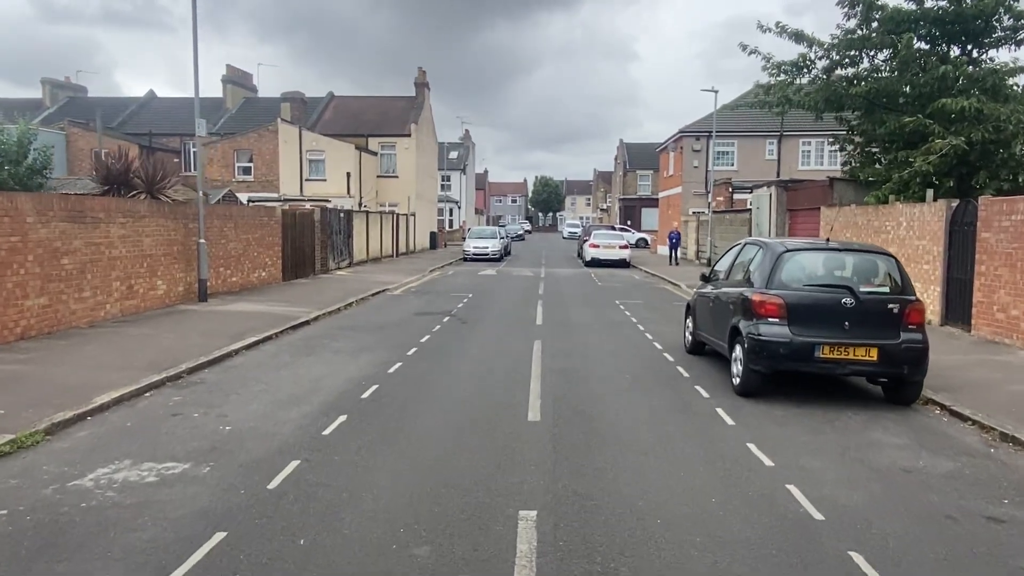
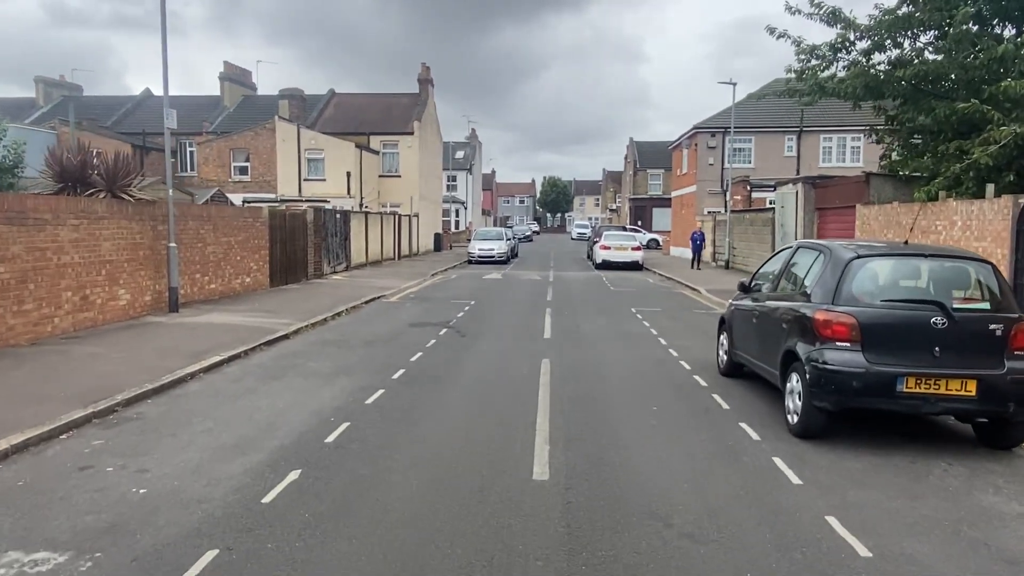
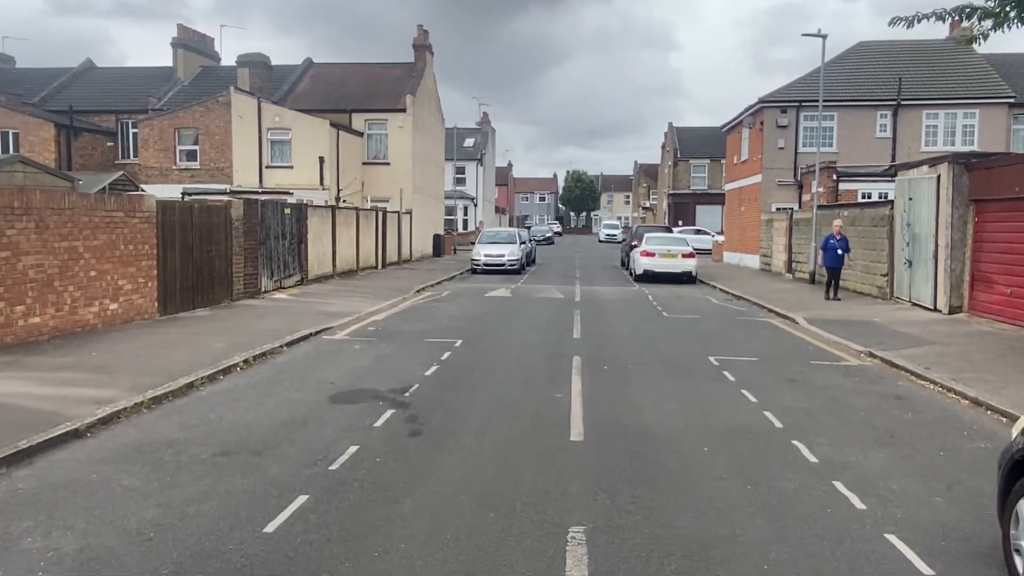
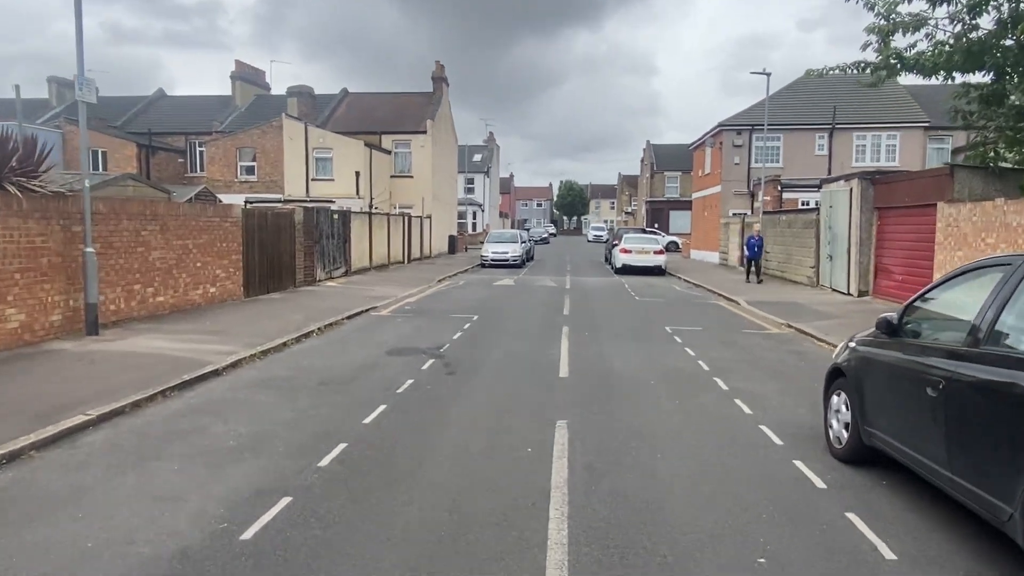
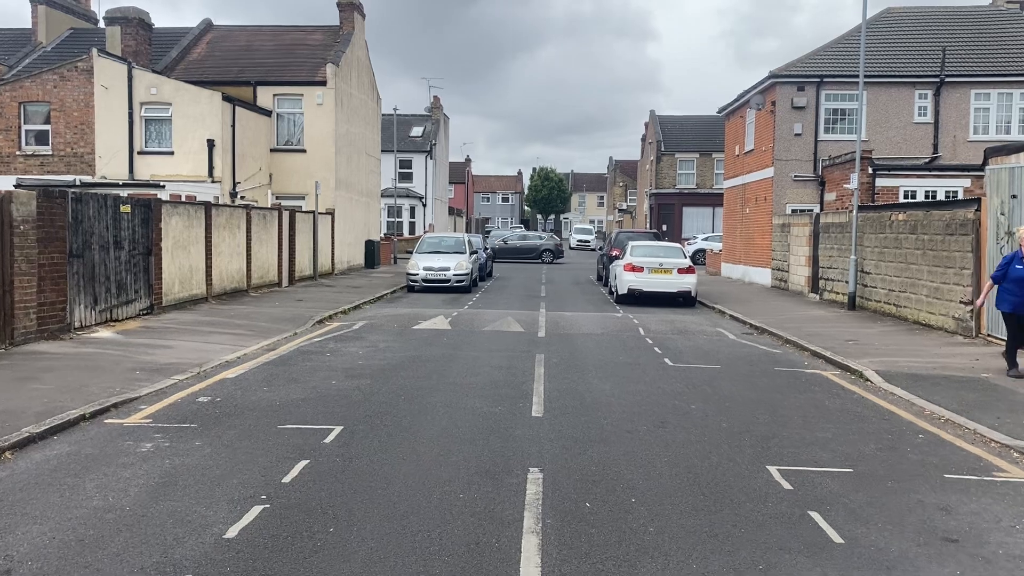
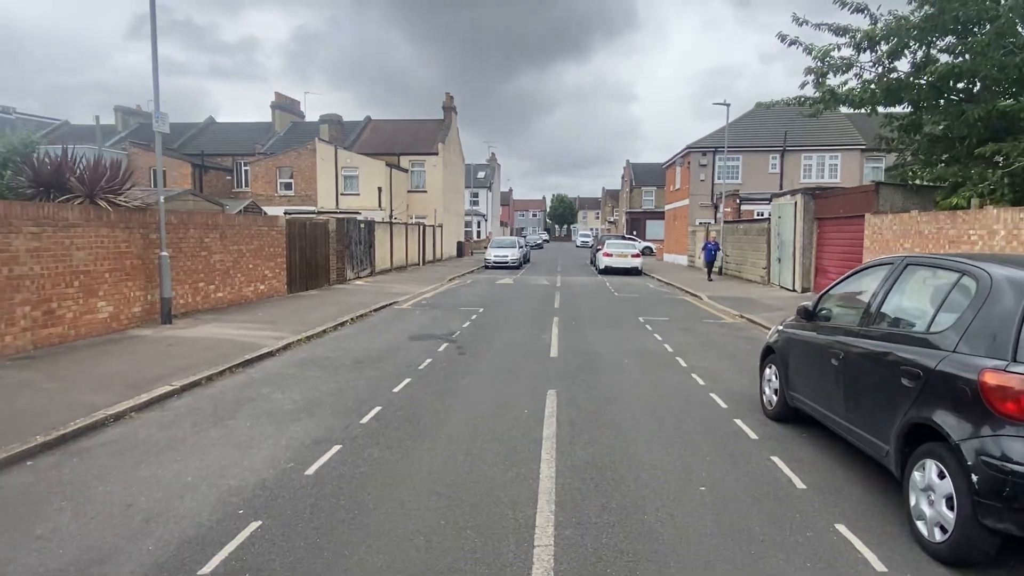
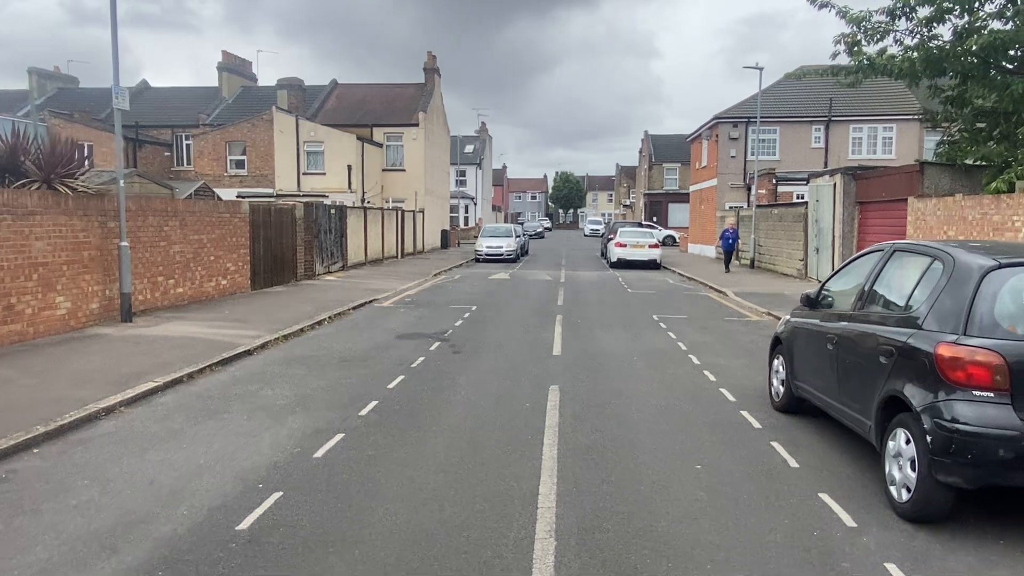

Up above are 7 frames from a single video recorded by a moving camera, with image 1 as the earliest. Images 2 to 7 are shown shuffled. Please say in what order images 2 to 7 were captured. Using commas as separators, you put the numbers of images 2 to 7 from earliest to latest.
2, 7, 6, 4, 3, 5
